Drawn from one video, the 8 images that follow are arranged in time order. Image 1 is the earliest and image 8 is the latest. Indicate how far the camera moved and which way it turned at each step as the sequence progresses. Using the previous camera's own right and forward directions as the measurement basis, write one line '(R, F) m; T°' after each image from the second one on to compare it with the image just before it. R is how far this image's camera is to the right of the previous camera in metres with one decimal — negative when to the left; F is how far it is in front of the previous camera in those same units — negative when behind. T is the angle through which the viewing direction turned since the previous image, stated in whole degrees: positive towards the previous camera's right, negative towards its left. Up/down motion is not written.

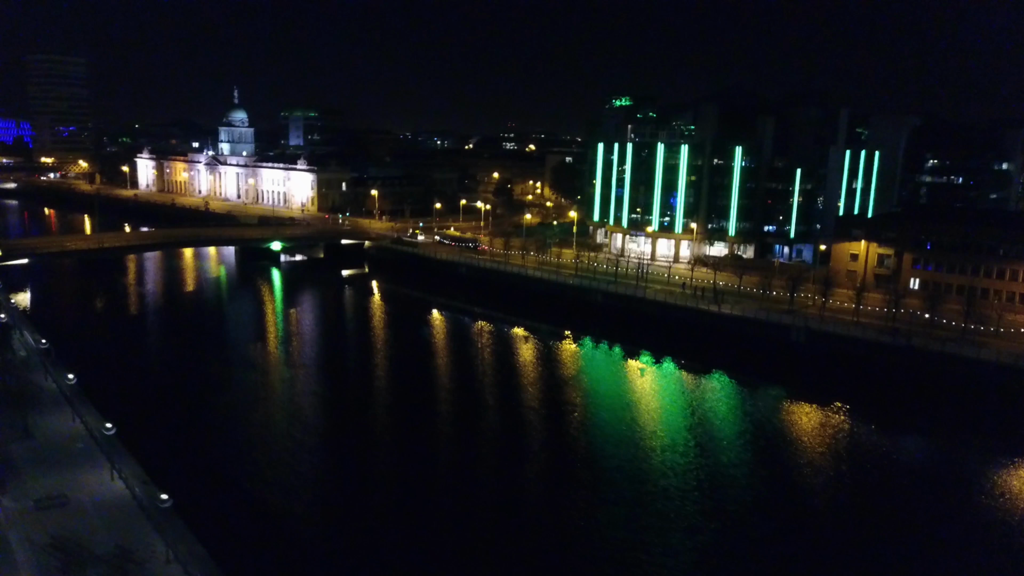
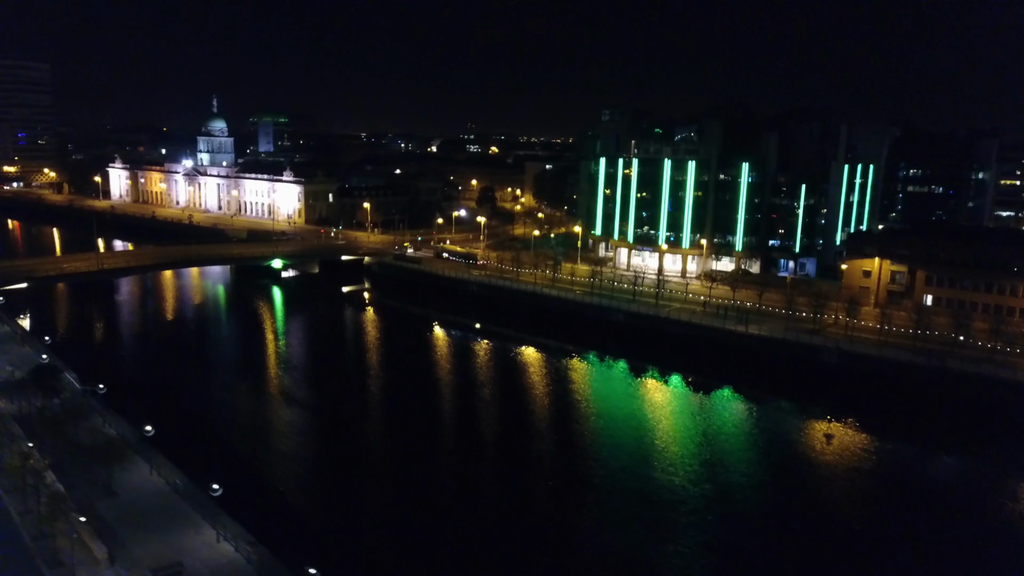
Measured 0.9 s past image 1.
(-1.1, +0.1) m; +3°
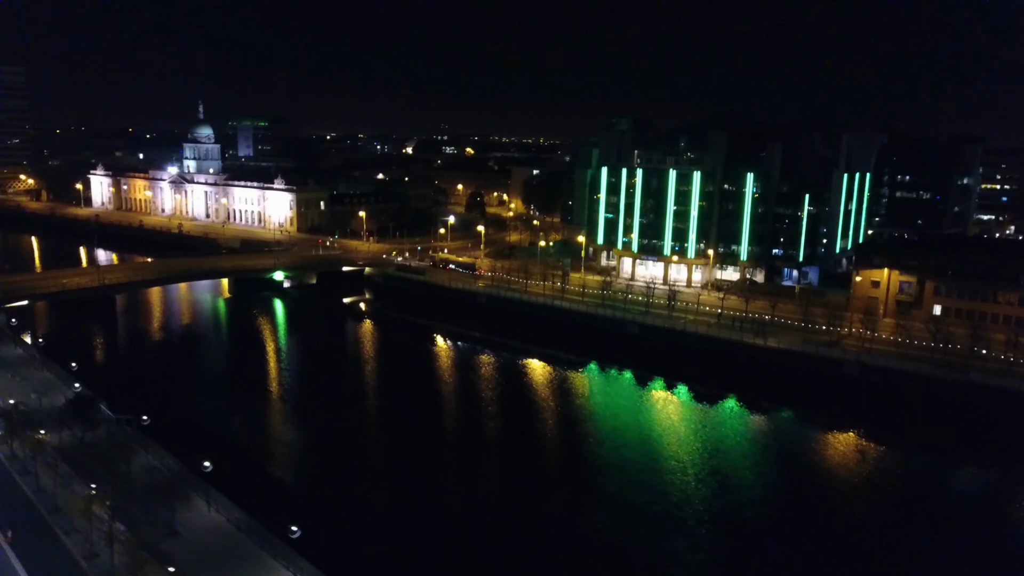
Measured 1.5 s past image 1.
(-0.7, +0.1) m; +2°
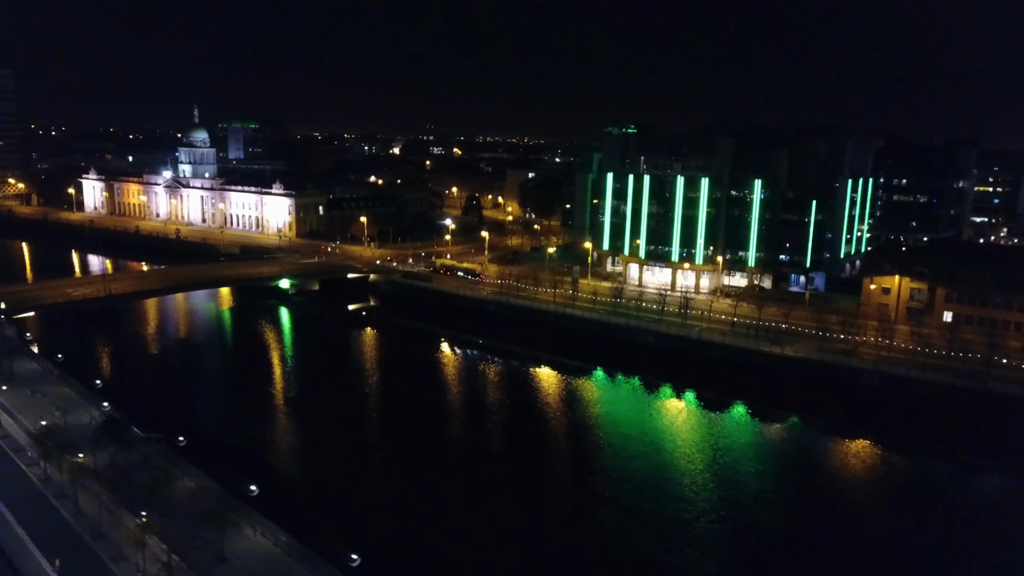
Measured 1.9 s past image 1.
(-0.5, 0.0) m; +1°
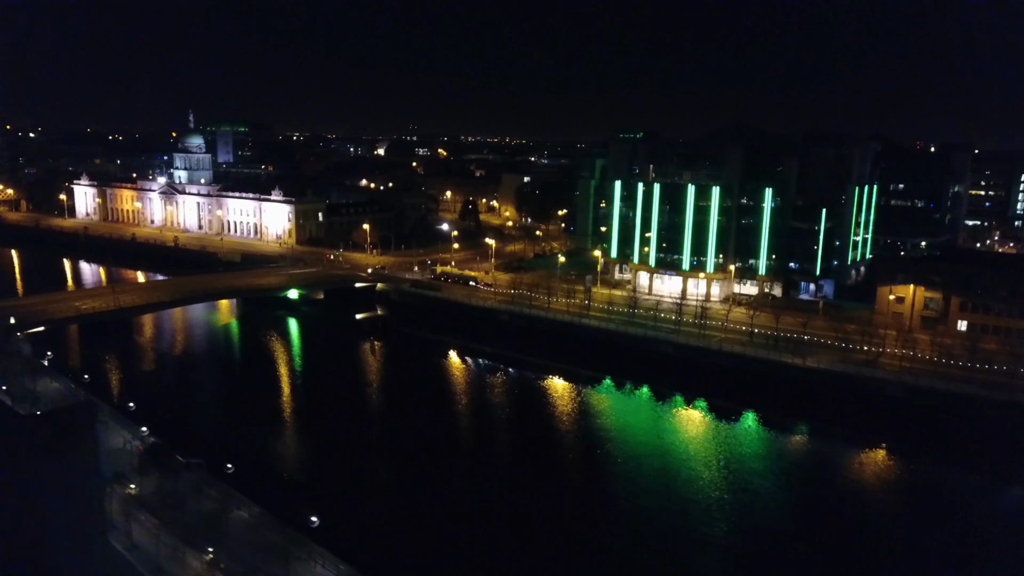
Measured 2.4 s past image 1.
(-0.6, +0.1) m; +1°
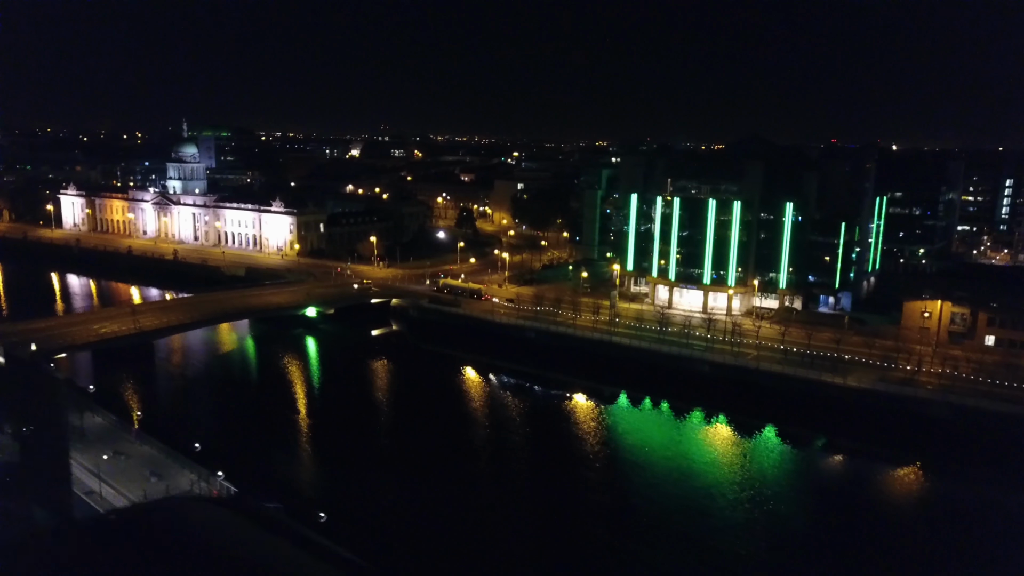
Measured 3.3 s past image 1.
(-1.1, +0.1) m; +2°
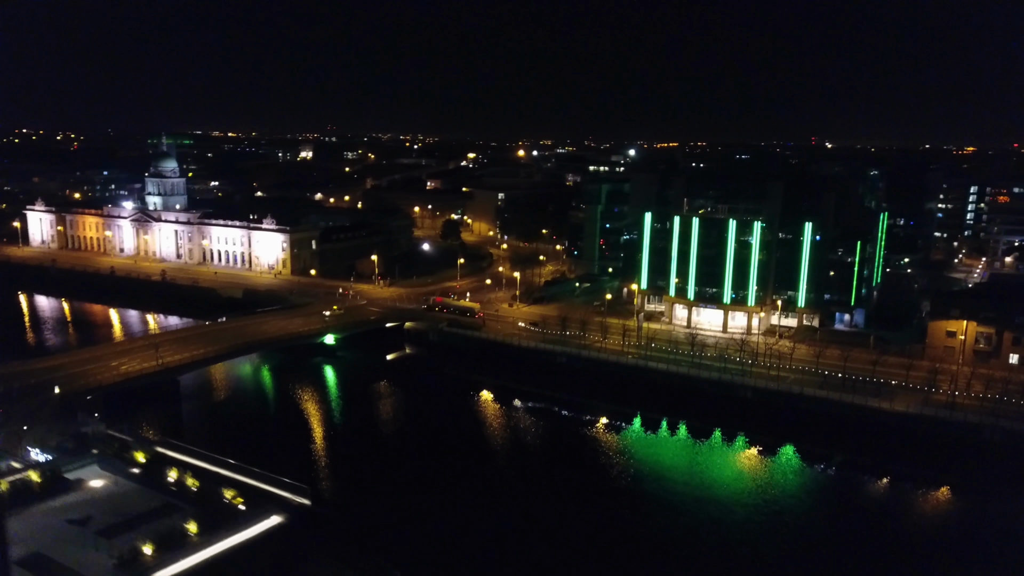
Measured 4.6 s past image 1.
(-1.6, +0.2) m; +4°
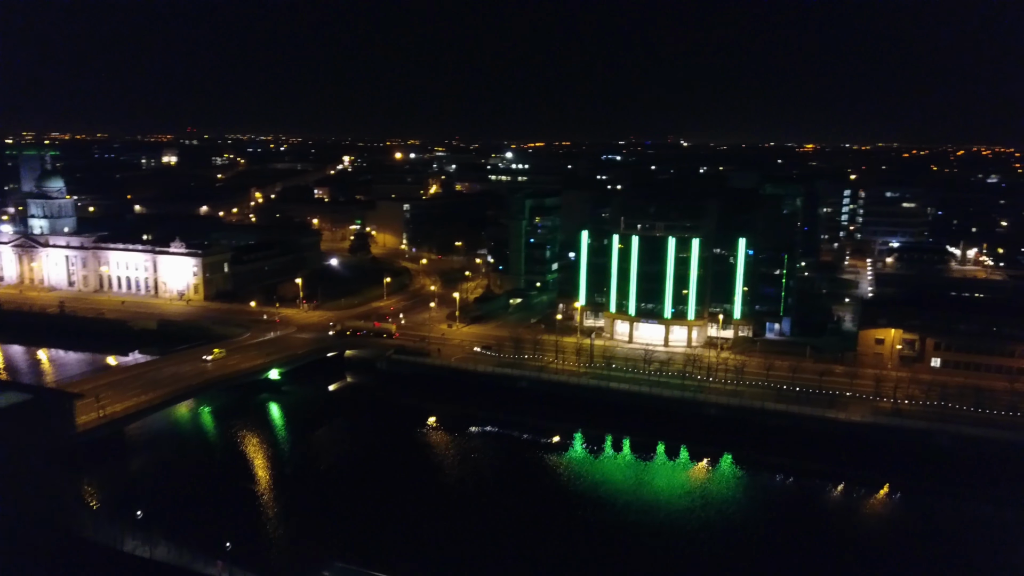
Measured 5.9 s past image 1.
(-1.6, +0.2) m; +9°
